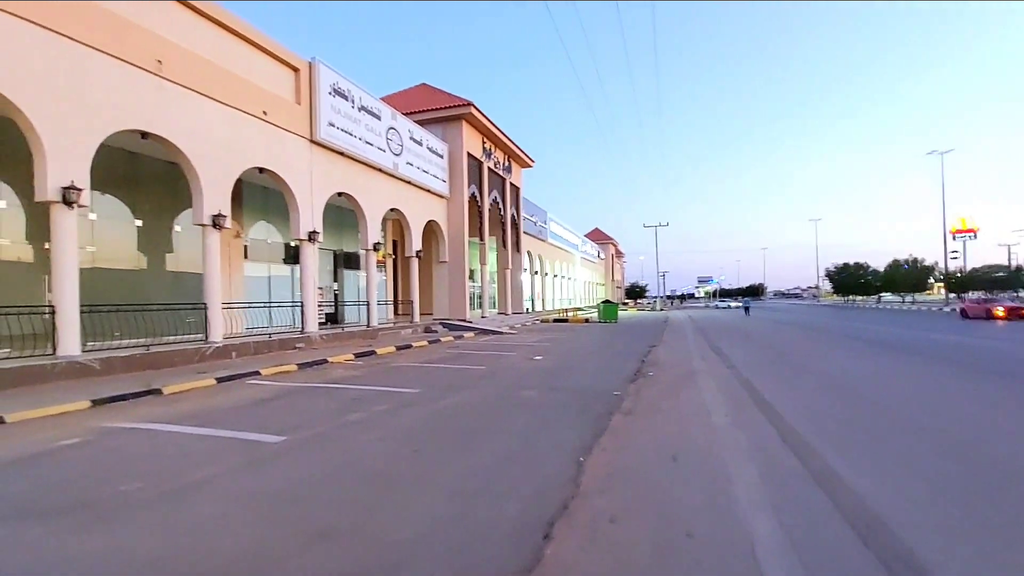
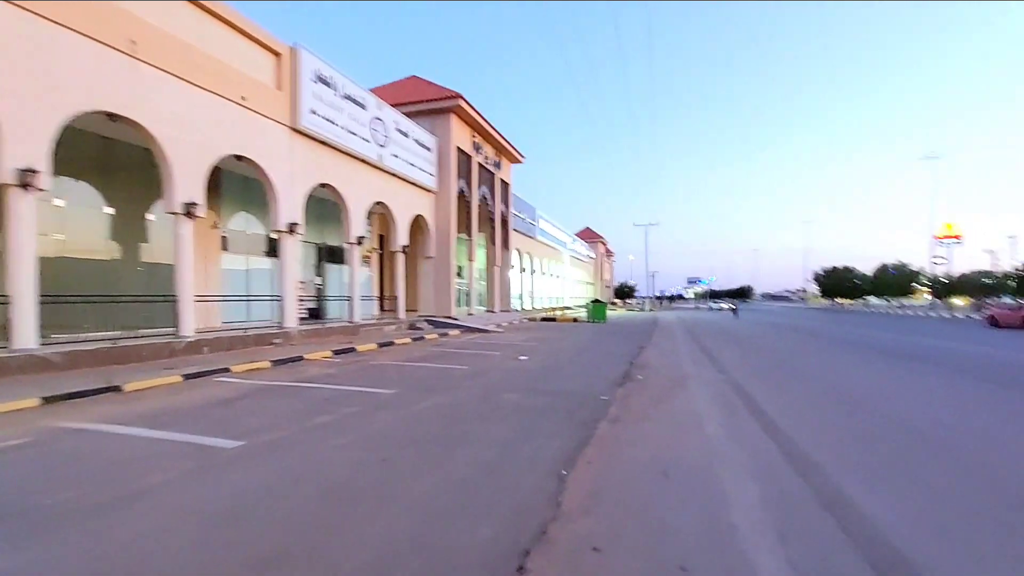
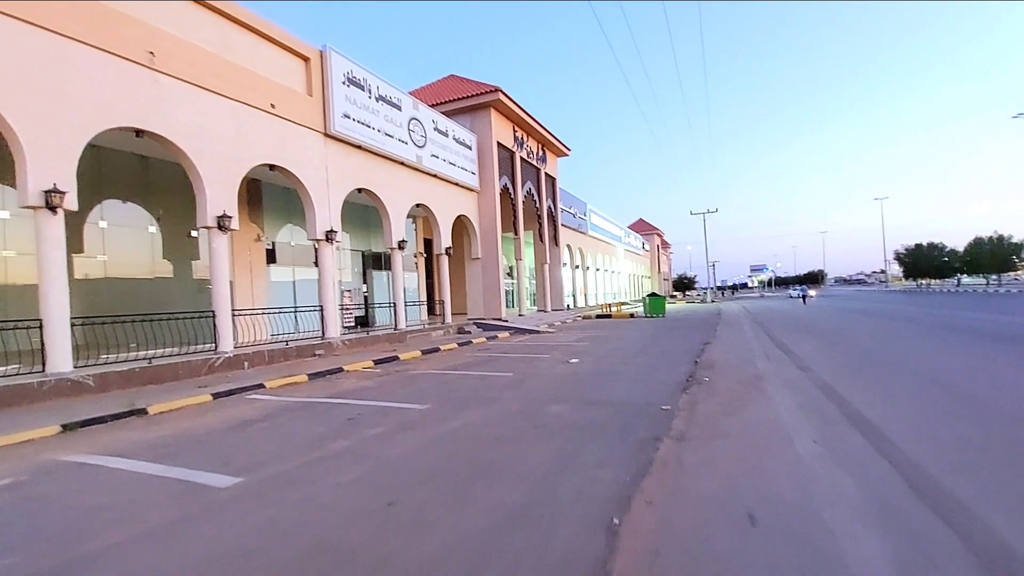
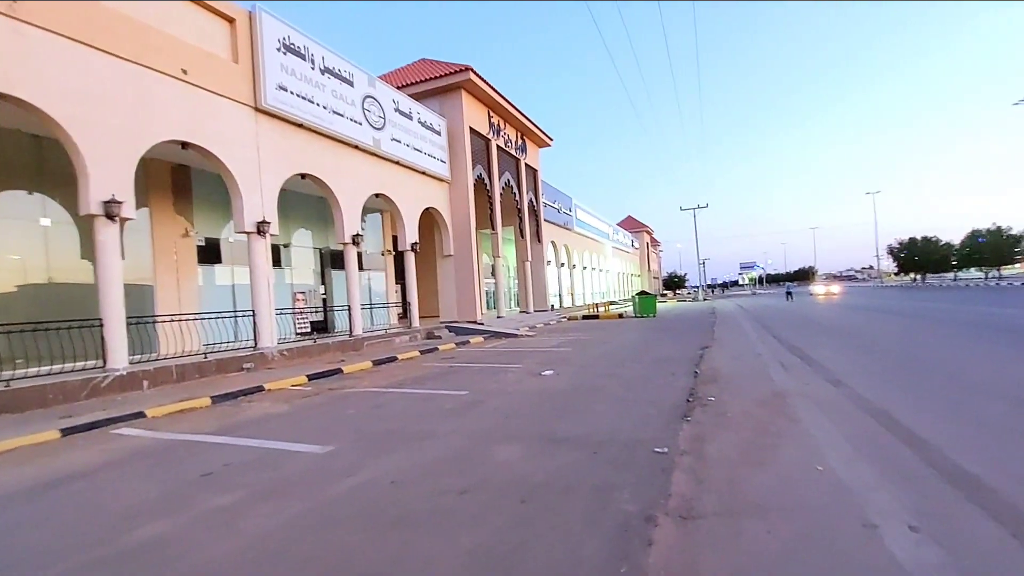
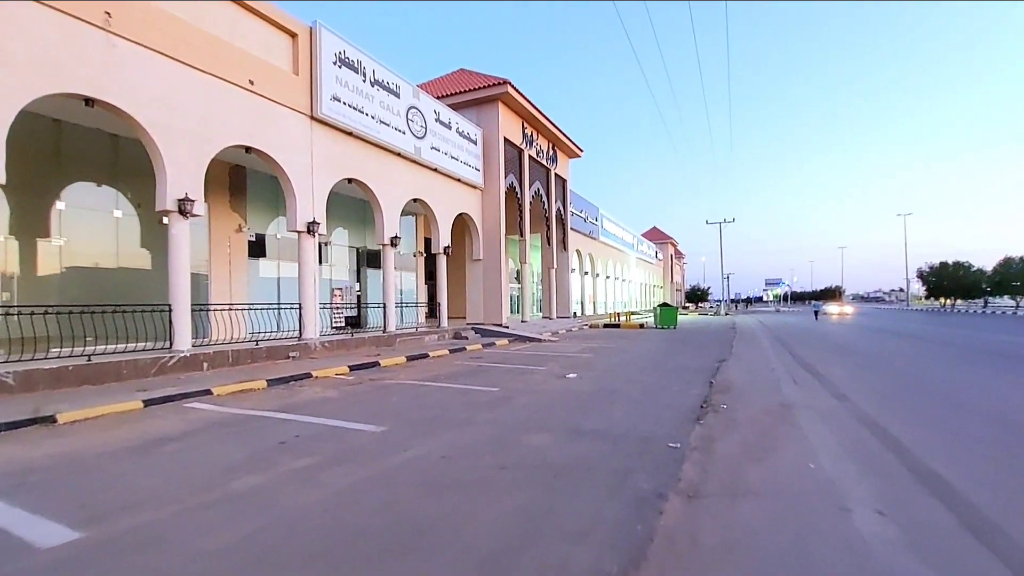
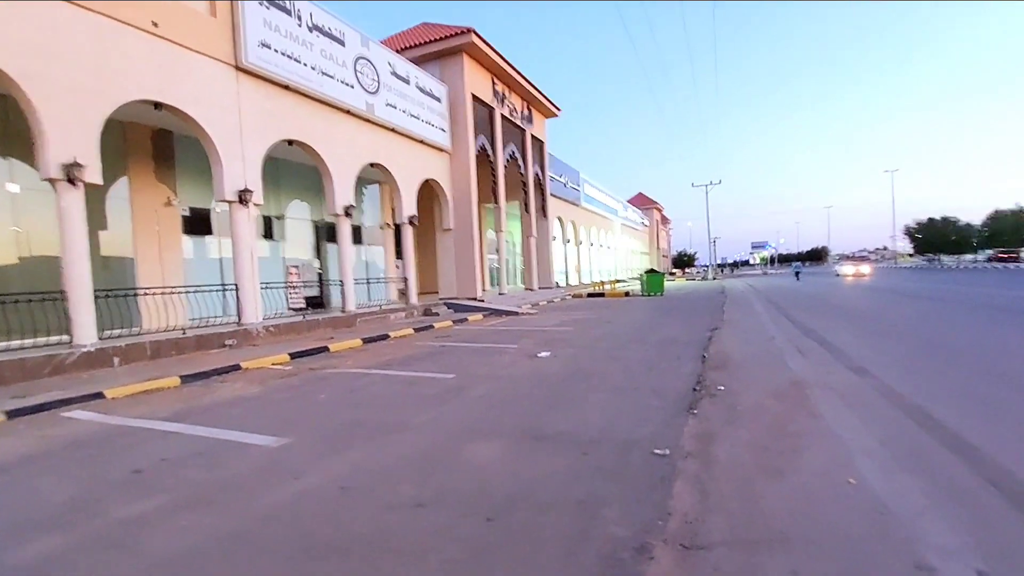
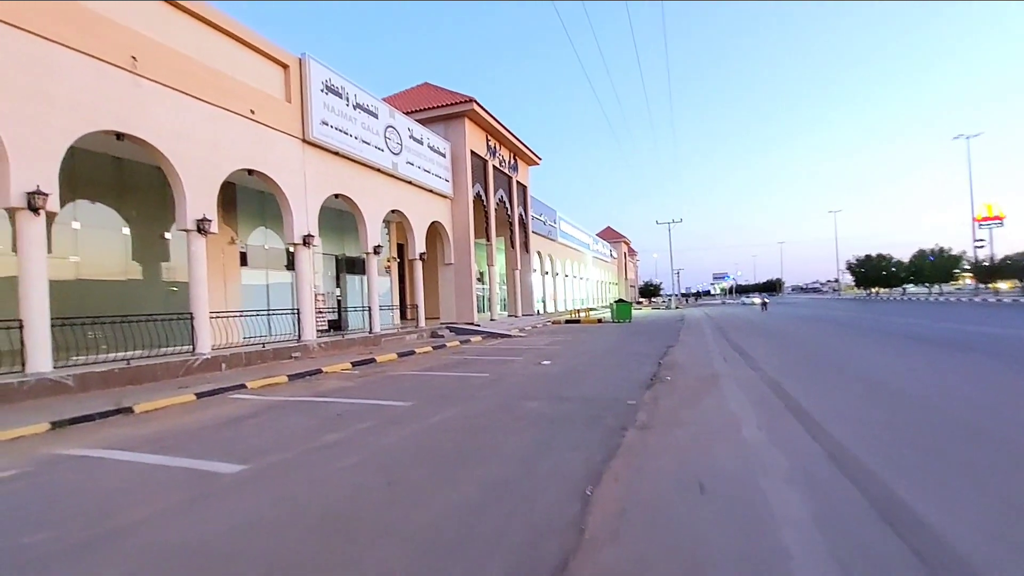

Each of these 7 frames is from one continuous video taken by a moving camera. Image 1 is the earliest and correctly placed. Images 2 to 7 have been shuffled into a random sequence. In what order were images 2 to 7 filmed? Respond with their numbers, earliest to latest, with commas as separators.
2, 7, 3, 5, 4, 6
